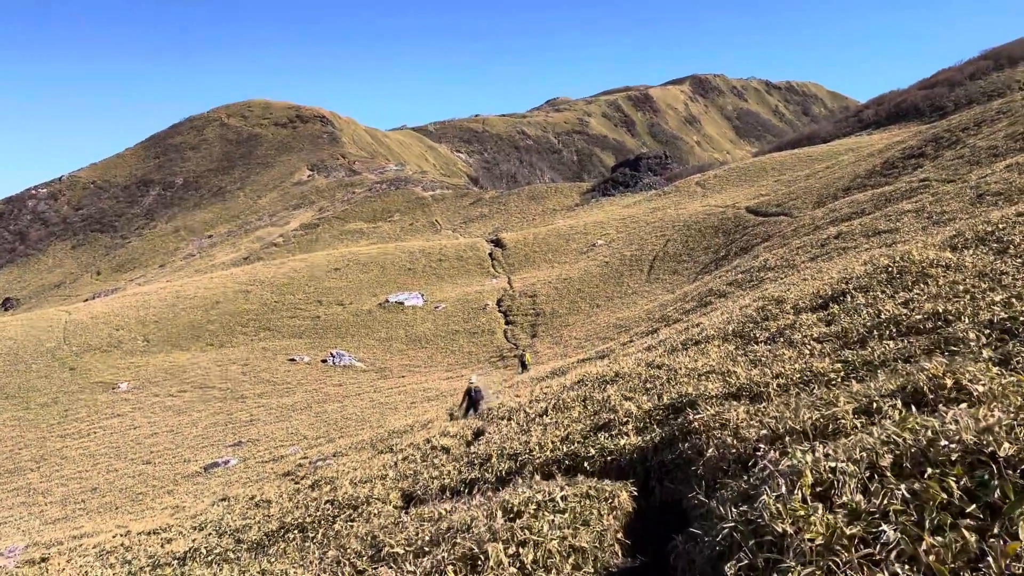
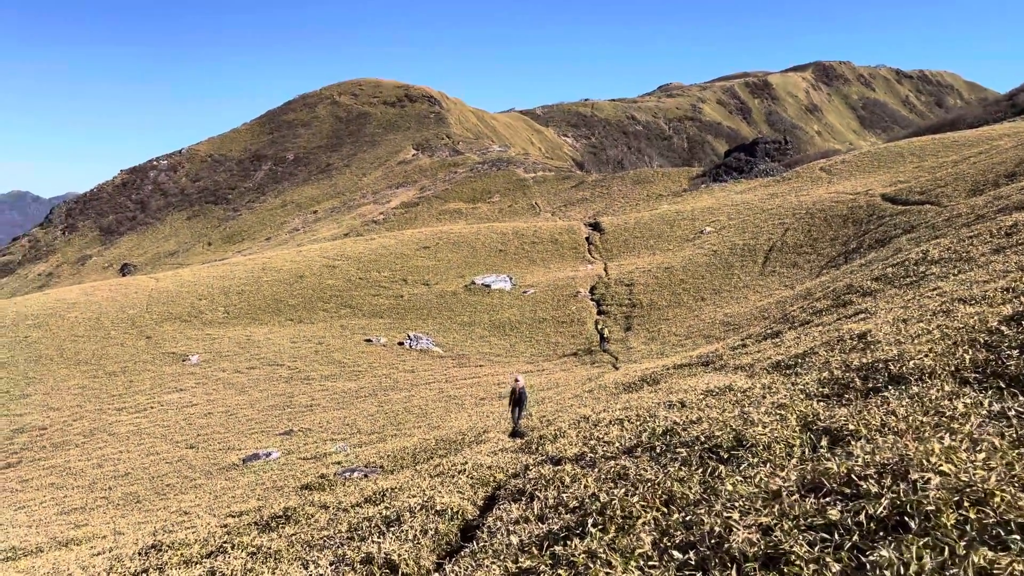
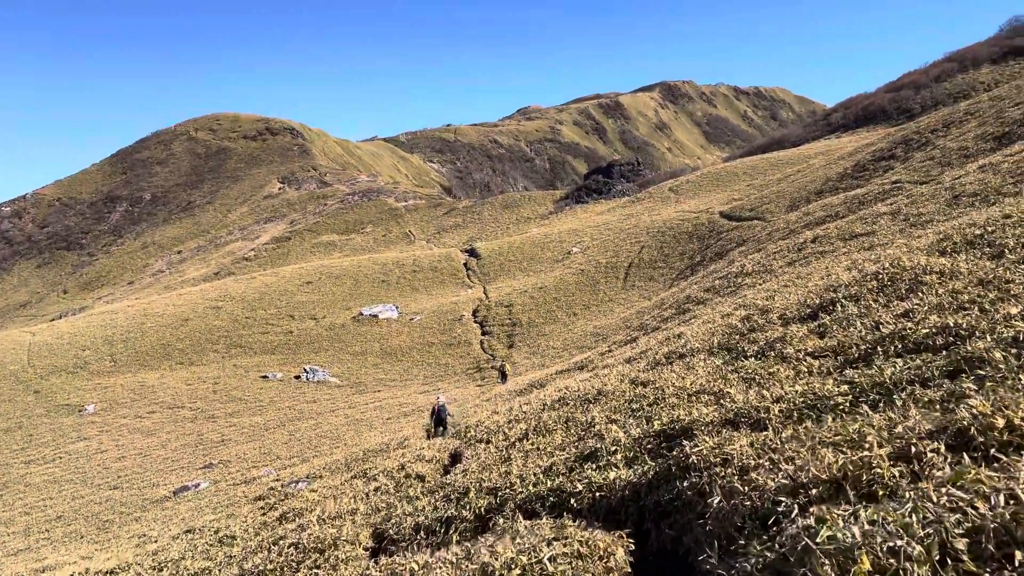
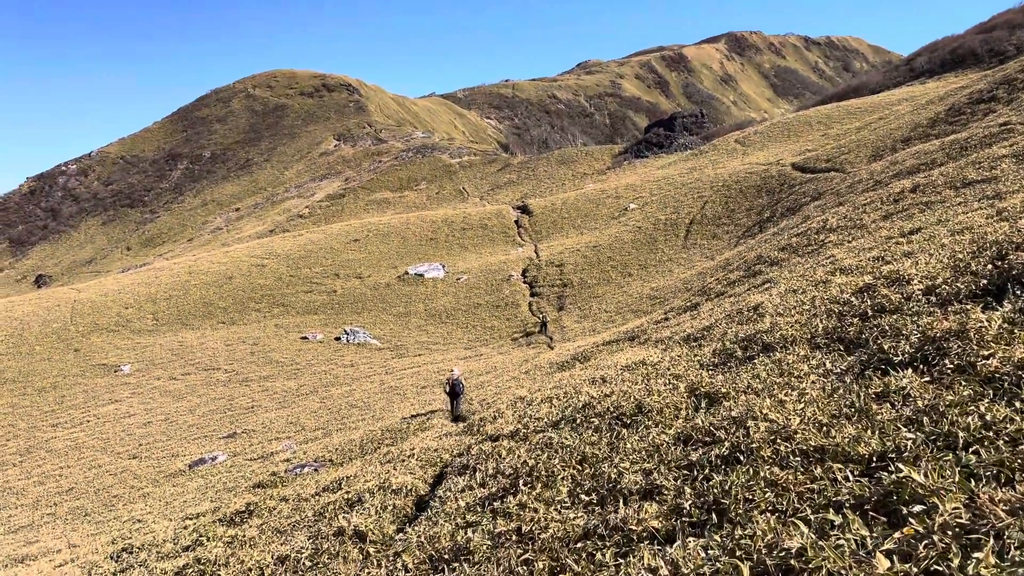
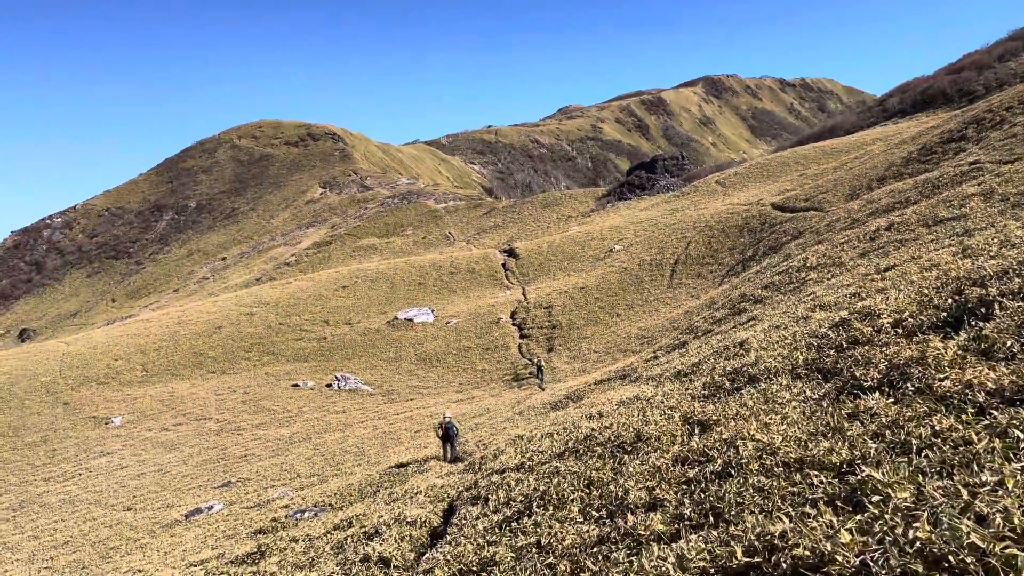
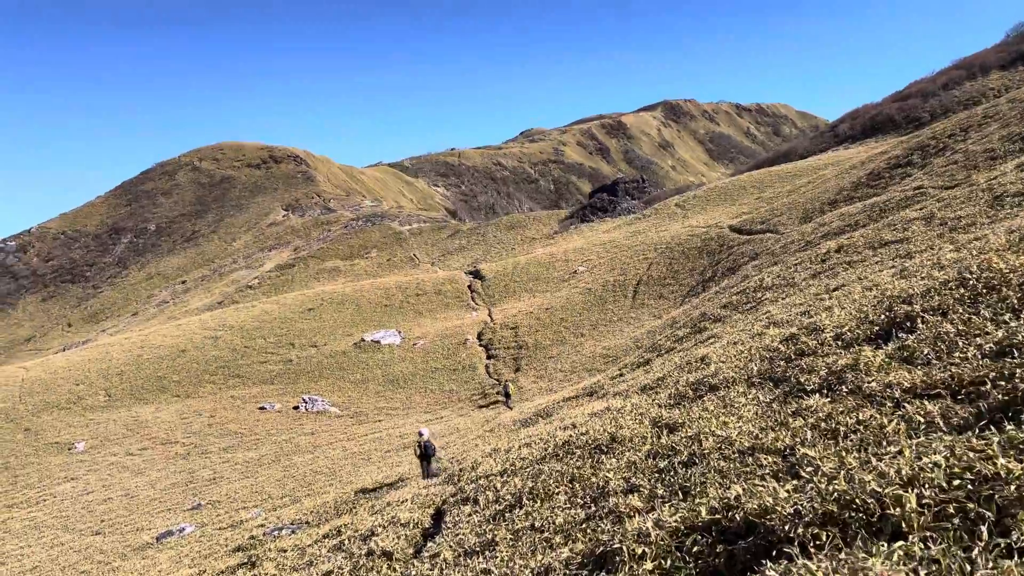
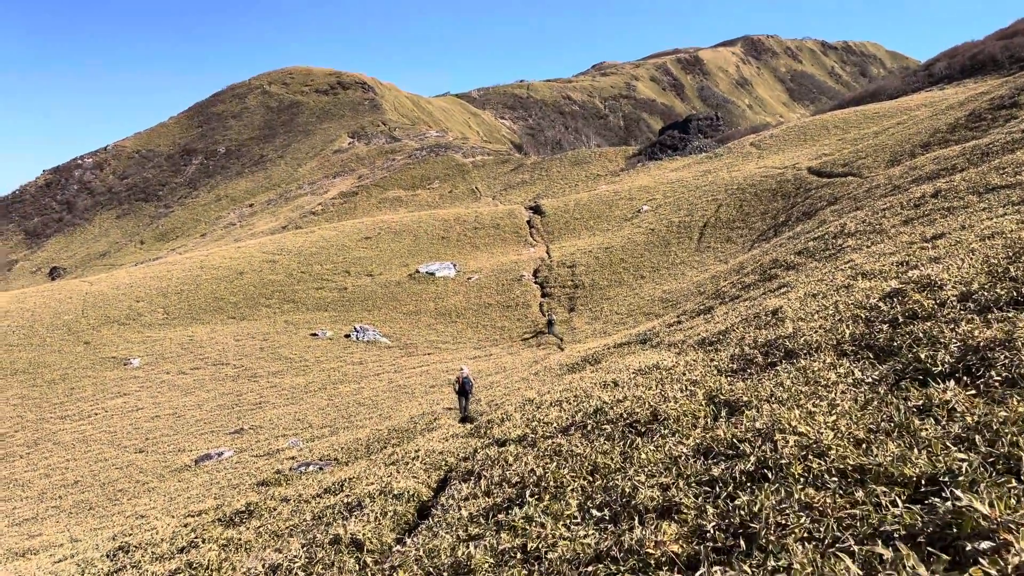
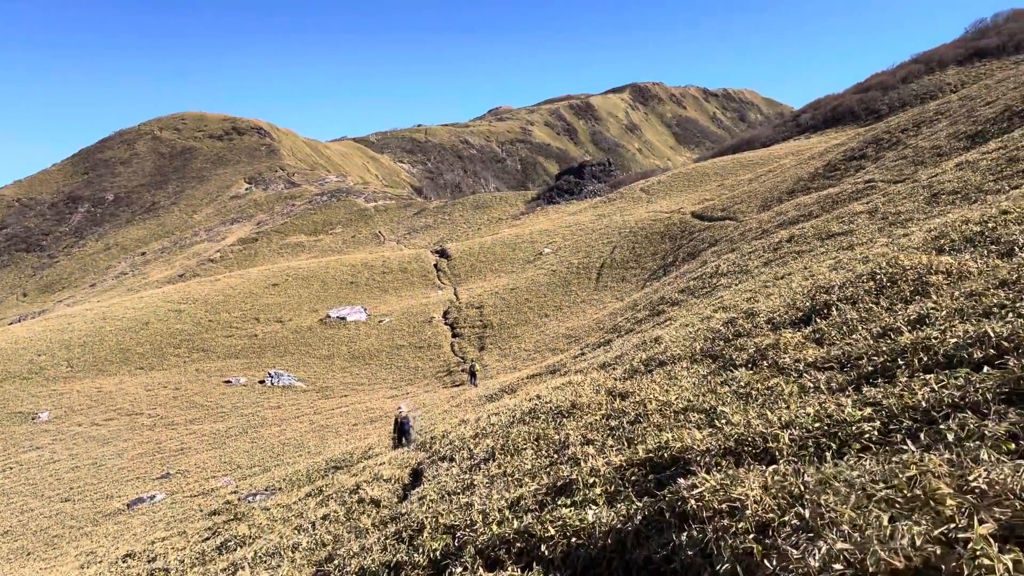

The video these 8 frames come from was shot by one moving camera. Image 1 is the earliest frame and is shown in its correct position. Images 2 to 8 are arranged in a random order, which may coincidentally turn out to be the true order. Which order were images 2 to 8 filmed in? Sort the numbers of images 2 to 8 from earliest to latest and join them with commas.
3, 8, 6, 5, 4, 7, 2
